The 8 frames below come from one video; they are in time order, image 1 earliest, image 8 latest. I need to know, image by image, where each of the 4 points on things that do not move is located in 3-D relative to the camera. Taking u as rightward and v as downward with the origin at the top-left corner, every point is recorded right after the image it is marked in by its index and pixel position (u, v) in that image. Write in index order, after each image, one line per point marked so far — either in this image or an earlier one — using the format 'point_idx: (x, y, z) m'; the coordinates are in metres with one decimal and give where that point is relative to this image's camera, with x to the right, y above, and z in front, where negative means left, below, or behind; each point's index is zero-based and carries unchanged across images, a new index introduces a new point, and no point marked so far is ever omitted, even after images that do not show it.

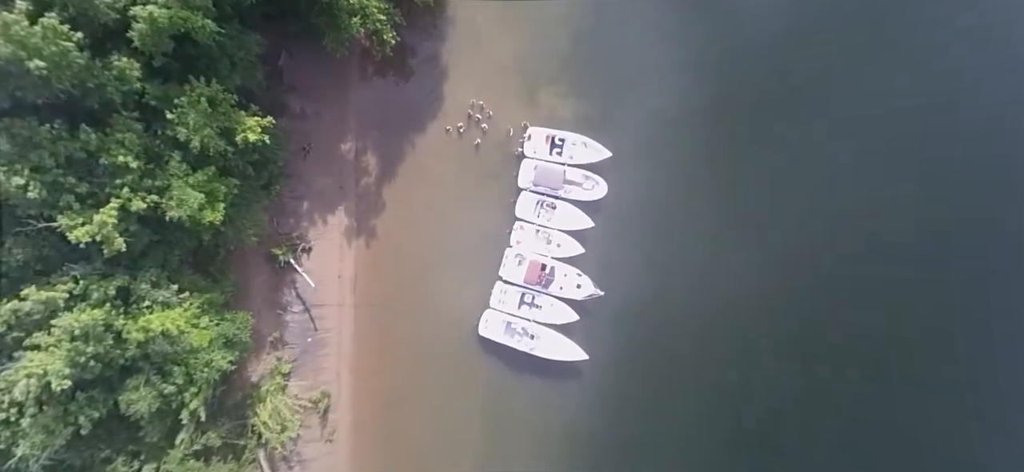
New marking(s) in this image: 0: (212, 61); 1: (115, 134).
0: (-5.2, +3.0, +9.2) m
1: (-6.3, +1.6, +8.4) m
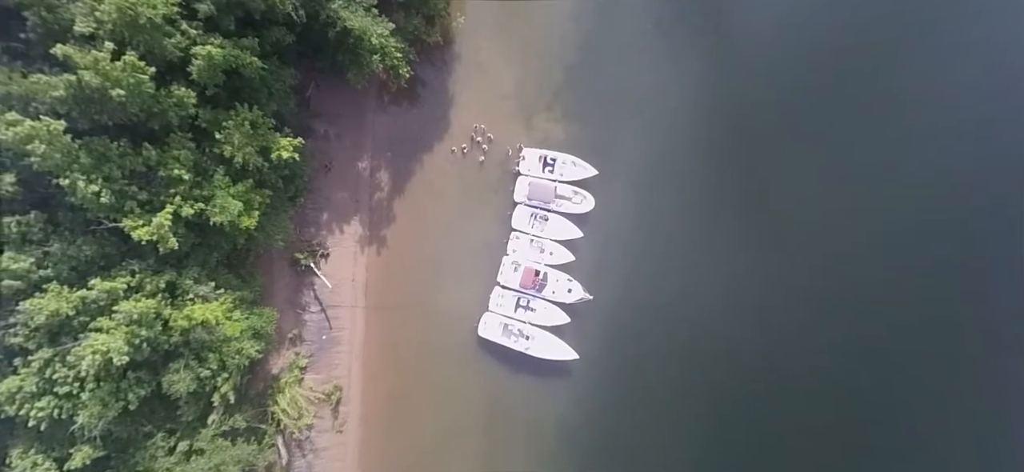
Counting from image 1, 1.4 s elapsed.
0: (-5.3, +3.0, +10.9) m
1: (-6.4, +1.6, +10.0) m
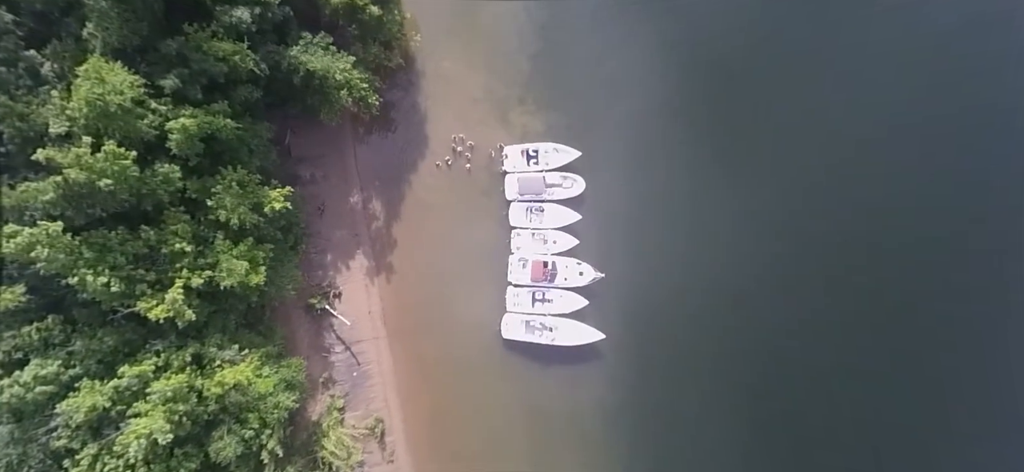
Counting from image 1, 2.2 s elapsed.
0: (-5.8, +1.8, +11.1) m
1: (-6.6, +0.2, +10.2) m
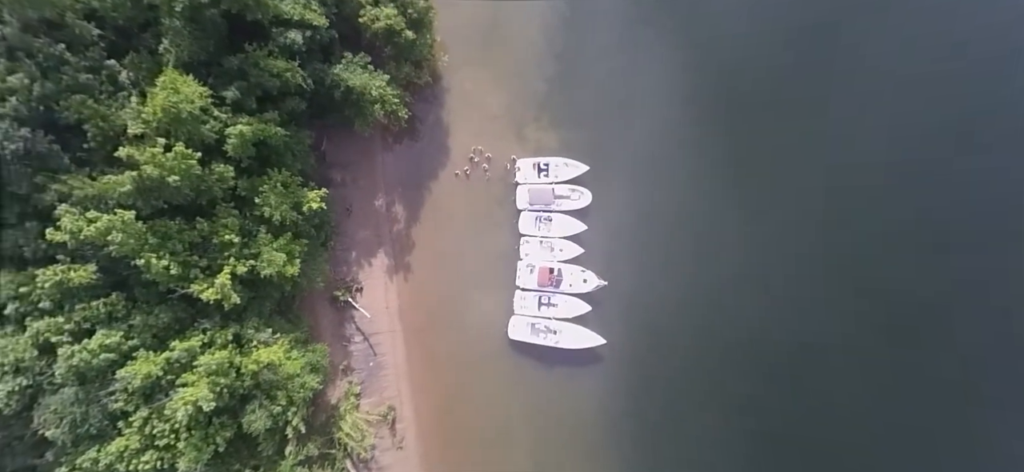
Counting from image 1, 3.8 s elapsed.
0: (-5.4, +1.9, +12.4) m
1: (-6.3, +0.4, +11.6) m
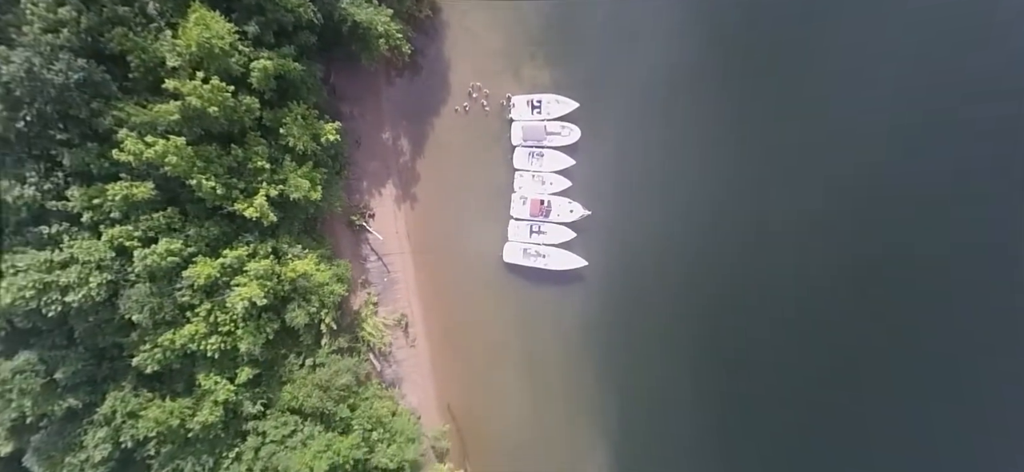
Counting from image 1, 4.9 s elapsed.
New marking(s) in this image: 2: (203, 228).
0: (-5.7, +3.9, +14.3) m
1: (-6.6, +2.2, +13.5) m
2: (-7.8, +0.2, +13.4) m
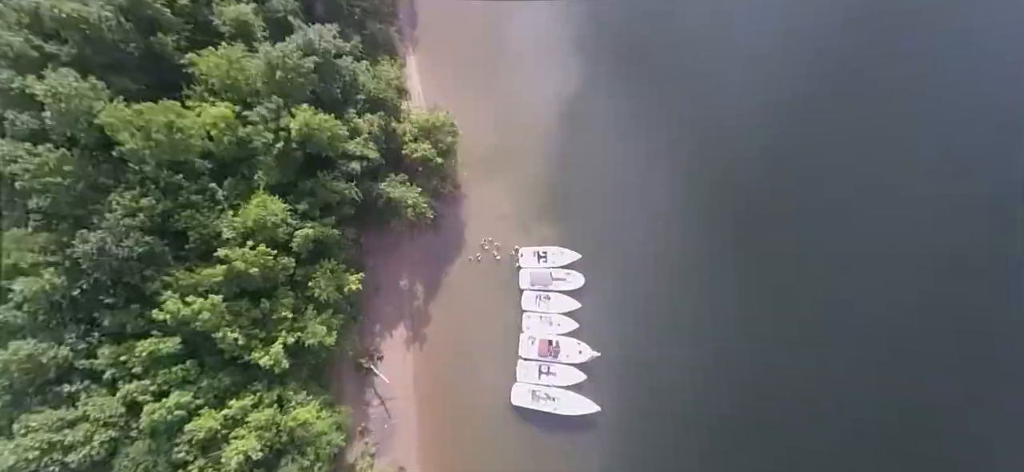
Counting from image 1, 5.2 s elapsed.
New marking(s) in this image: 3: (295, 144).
0: (-5.3, -0.3, +15.1) m
1: (-6.2, -1.7, +14.1) m
2: (-7.5, -3.6, +13.5) m
3: (-5.5, +2.4, +14.0) m
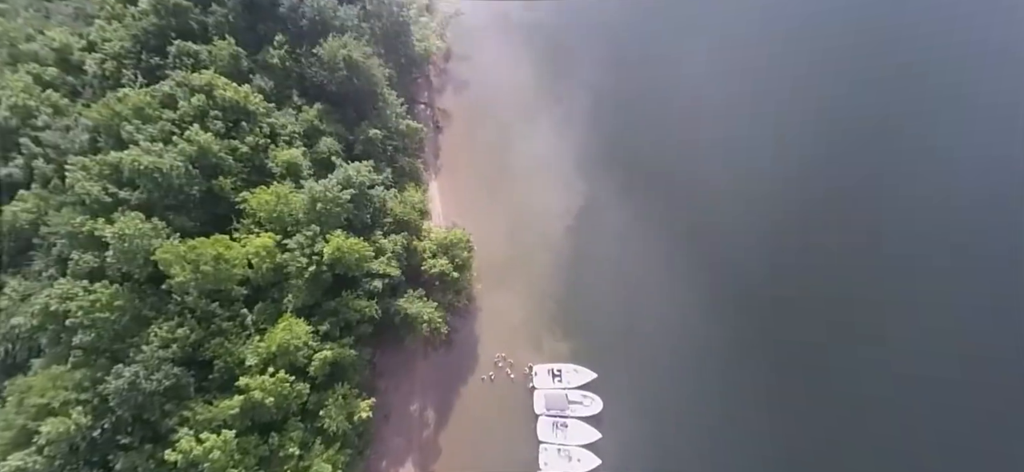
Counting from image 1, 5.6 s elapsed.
0: (-4.7, -4.0, +14.9) m
1: (-5.6, -5.1, +13.5) m
2: (-6.9, -6.9, +12.5) m
3: (-5.0, -1.1, +14.4) m
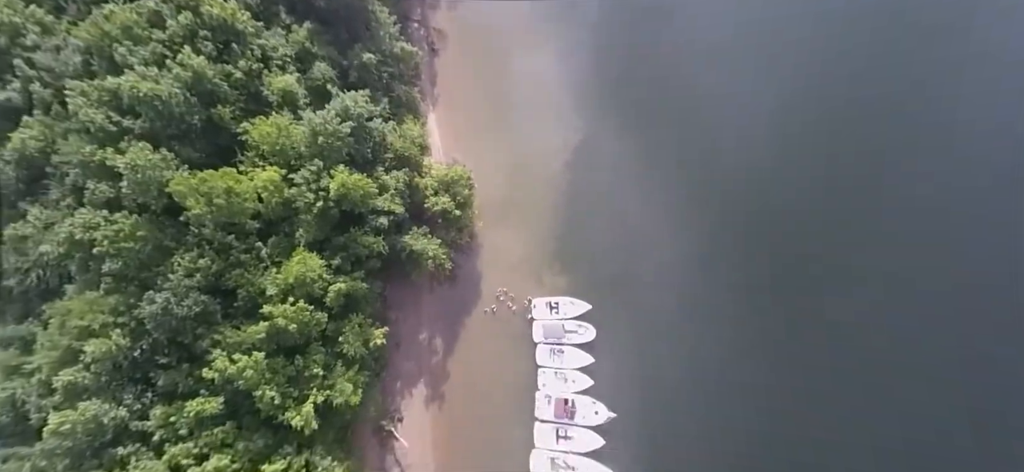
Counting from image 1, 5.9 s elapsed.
0: (-4.7, -2.0, +15.6) m
1: (-5.4, -3.3, +14.4) m
2: (-6.6, -5.2, +13.5) m
3: (-5.1, +0.9, +14.9) m
